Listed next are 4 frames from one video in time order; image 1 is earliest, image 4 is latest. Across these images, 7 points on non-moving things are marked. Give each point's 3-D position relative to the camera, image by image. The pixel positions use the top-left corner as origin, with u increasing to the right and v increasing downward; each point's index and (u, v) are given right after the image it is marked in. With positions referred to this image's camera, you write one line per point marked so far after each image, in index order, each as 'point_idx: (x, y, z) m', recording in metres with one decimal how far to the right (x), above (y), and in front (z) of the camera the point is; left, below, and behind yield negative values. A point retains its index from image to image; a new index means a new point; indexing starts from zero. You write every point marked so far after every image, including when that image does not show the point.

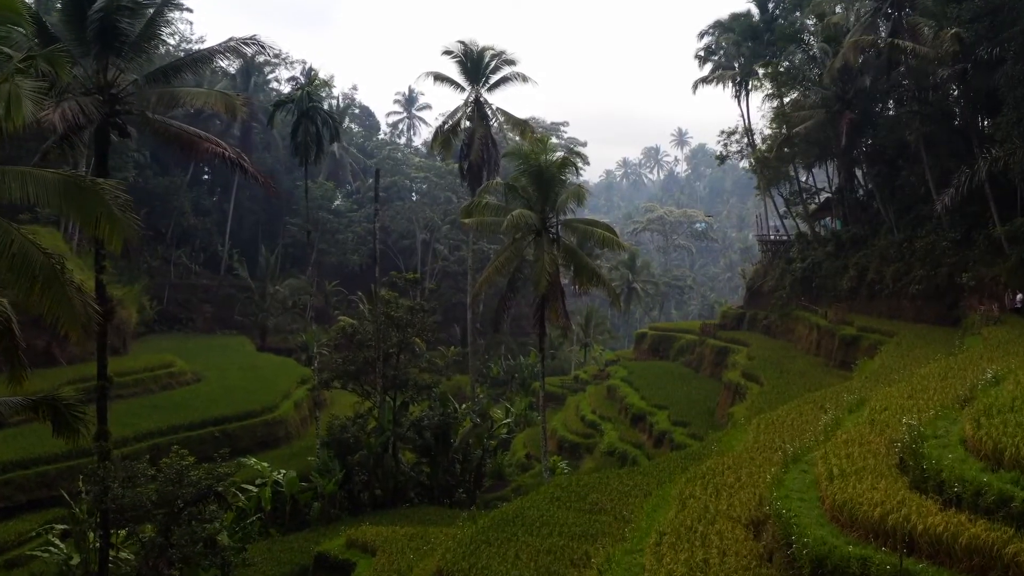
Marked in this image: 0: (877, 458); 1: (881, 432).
0: (+4.2, -2.0, +7.1) m
1: (+4.7, -1.8, +7.8) m
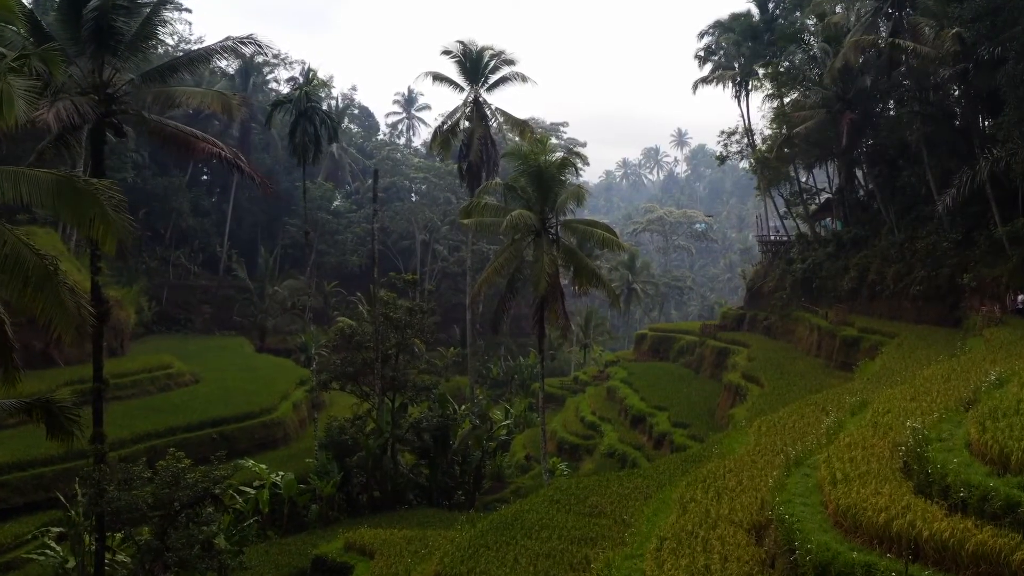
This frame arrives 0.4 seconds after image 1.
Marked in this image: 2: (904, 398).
0: (+4.2, -2.0, +7.0) m
1: (+4.7, -1.8, +7.7) m
2: (+6.1, -1.7, +9.5) m
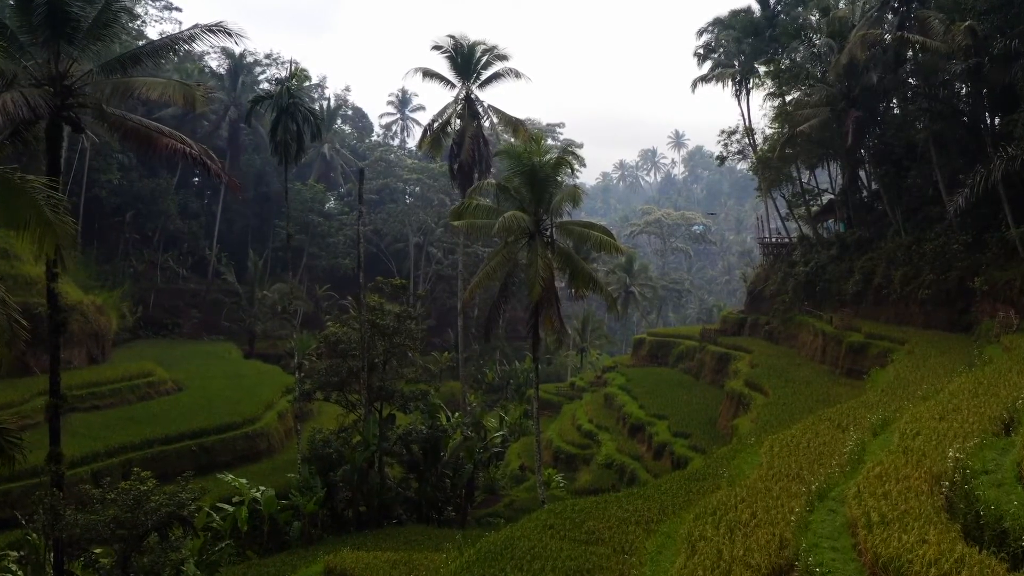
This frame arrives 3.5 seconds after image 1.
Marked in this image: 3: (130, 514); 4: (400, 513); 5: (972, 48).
0: (+4.0, -2.1, +6.1) m
1: (+4.5, -1.9, +6.8) m
2: (+5.9, -1.8, +8.7) m
3: (-7.1, -4.2, +11.4) m
4: (-3.4, -6.9, +18.7) m
5: (+13.8, +7.2, +18.5) m
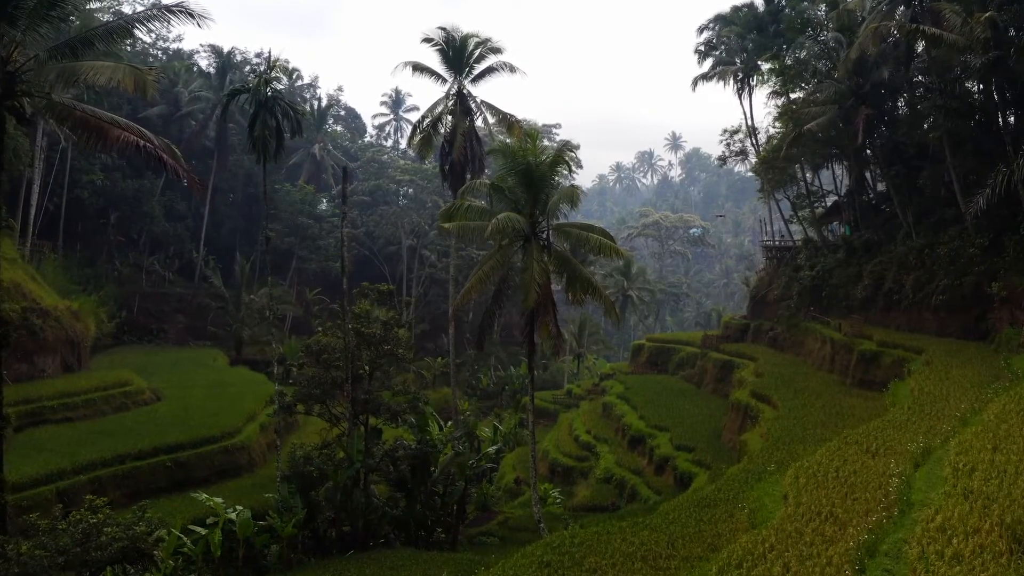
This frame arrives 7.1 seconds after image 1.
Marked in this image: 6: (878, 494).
0: (+4.0, -2.2, +5.1) m
1: (+4.4, -2.1, +5.8) m
2: (+5.8, -1.9, +7.6) m
3: (-7.3, -4.4, +10.3) m
4: (-3.6, -7.0, +17.5) m
5: (+13.6, +7.0, +17.5) m
6: (+4.4, -2.5, +7.5) m
